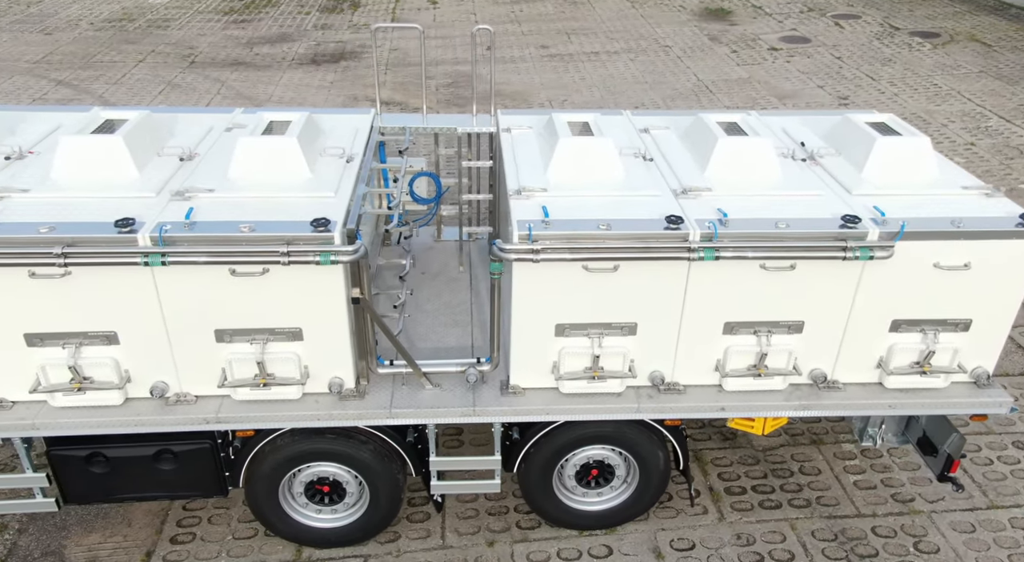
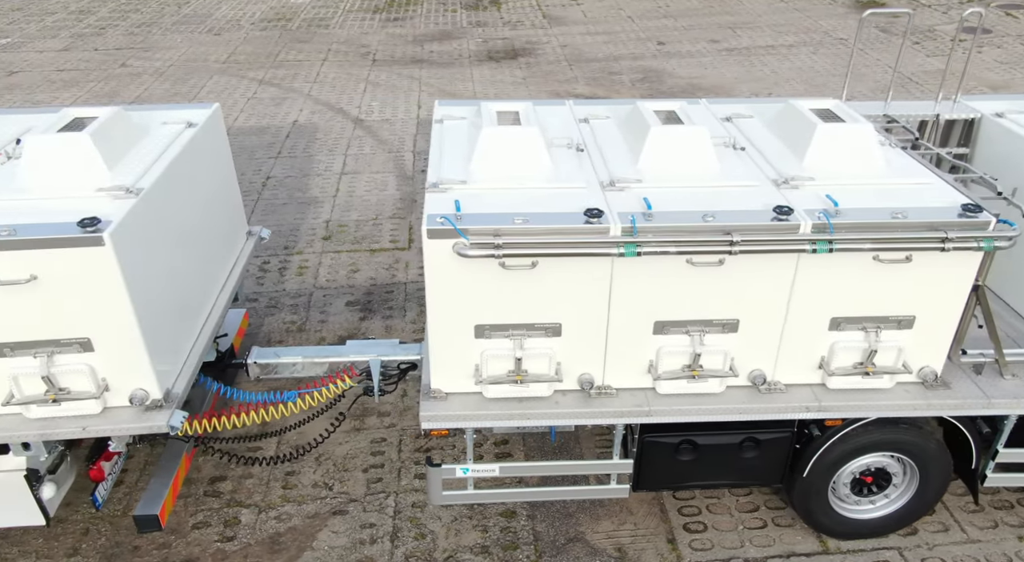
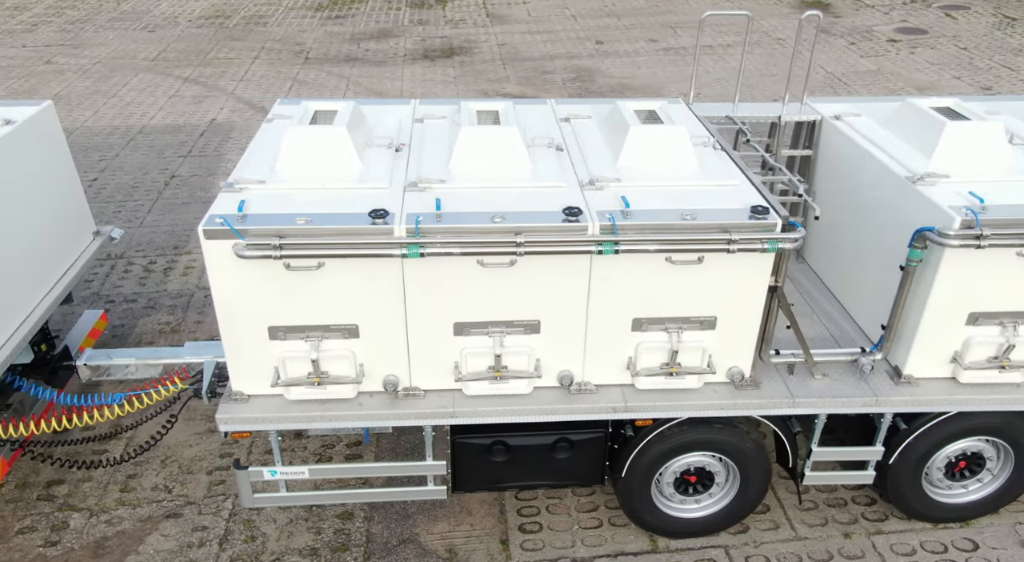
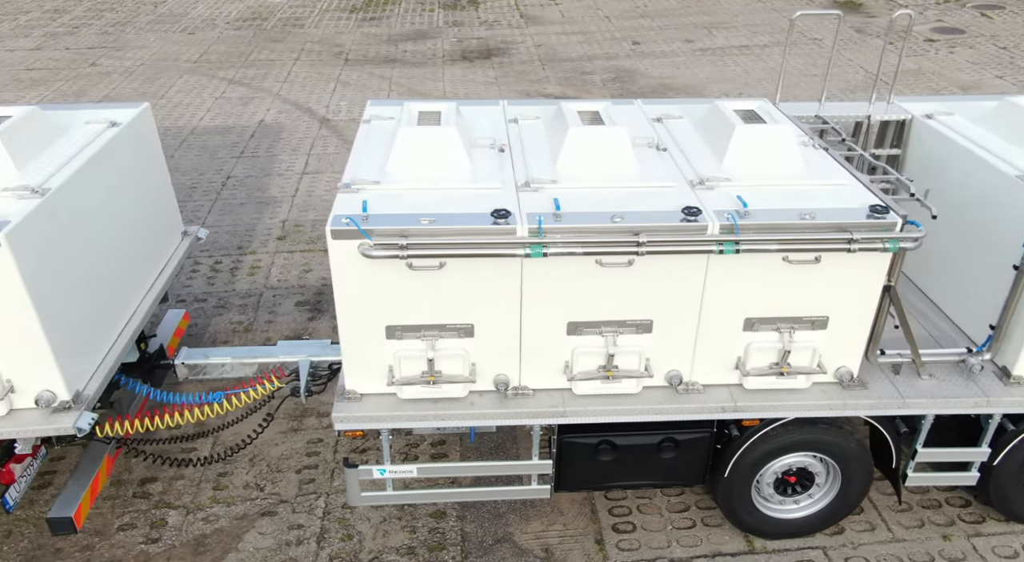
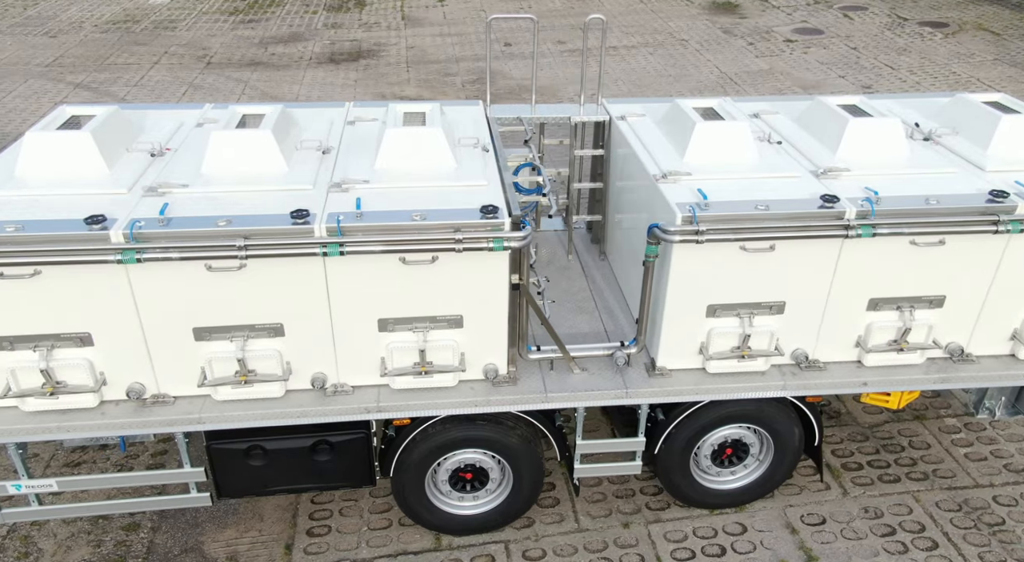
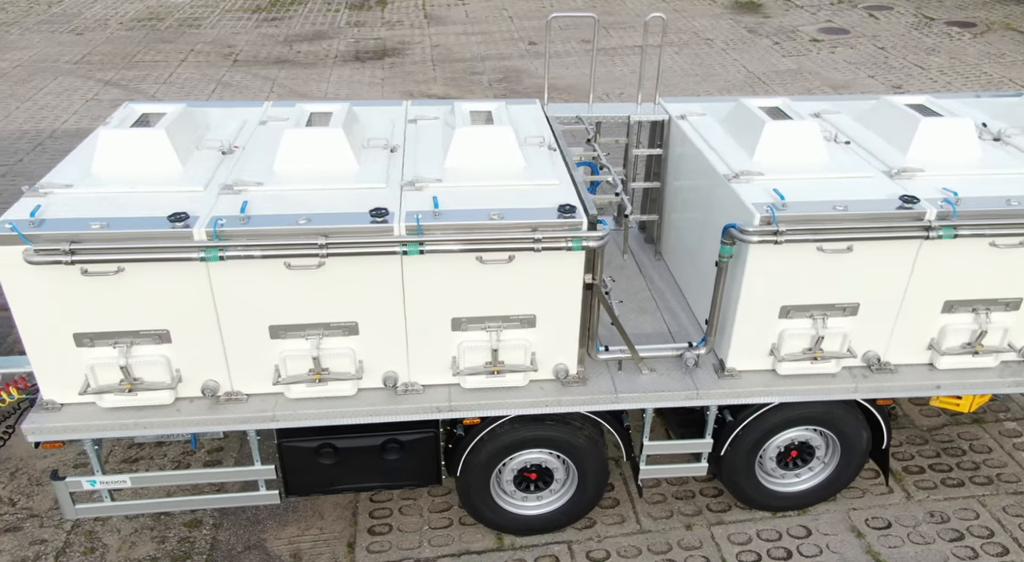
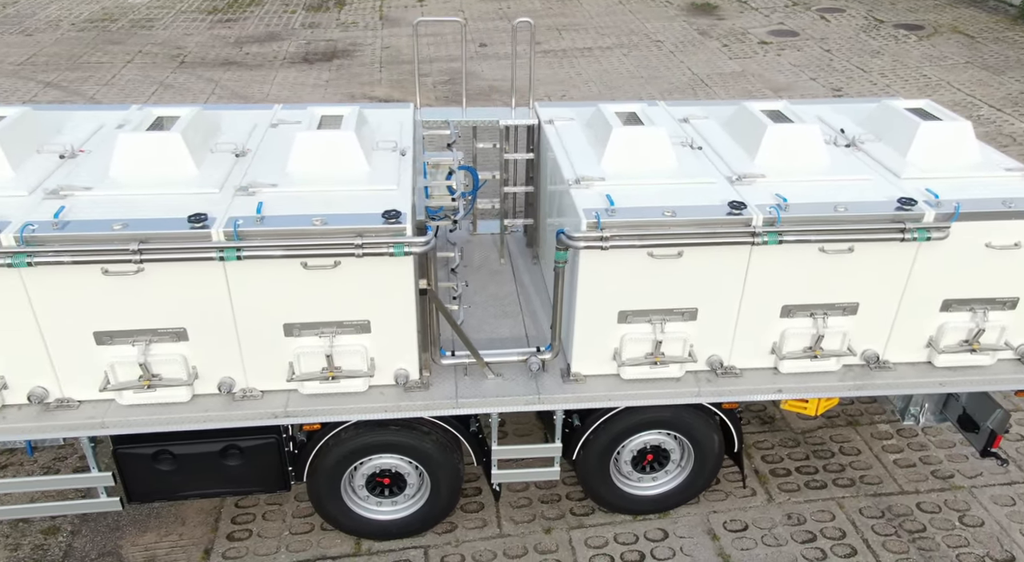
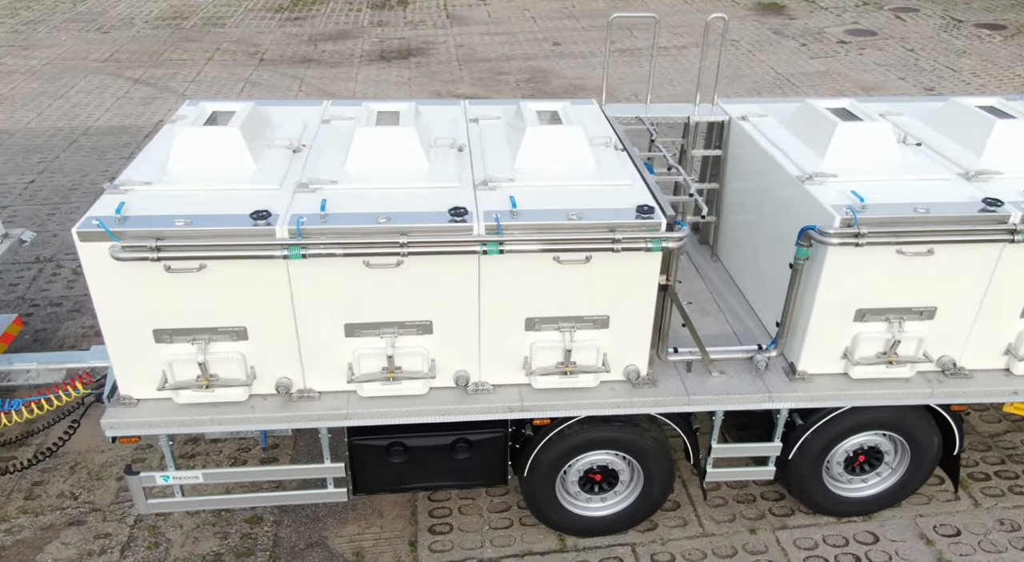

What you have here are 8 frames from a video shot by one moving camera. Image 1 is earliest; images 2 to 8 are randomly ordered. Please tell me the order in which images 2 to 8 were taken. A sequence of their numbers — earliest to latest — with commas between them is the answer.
7, 5, 6, 8, 3, 4, 2
